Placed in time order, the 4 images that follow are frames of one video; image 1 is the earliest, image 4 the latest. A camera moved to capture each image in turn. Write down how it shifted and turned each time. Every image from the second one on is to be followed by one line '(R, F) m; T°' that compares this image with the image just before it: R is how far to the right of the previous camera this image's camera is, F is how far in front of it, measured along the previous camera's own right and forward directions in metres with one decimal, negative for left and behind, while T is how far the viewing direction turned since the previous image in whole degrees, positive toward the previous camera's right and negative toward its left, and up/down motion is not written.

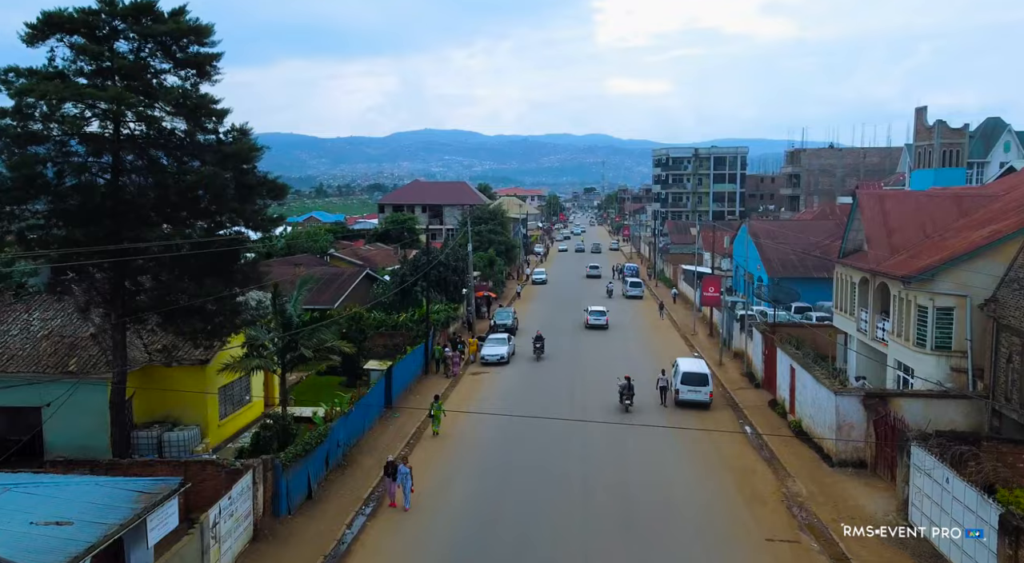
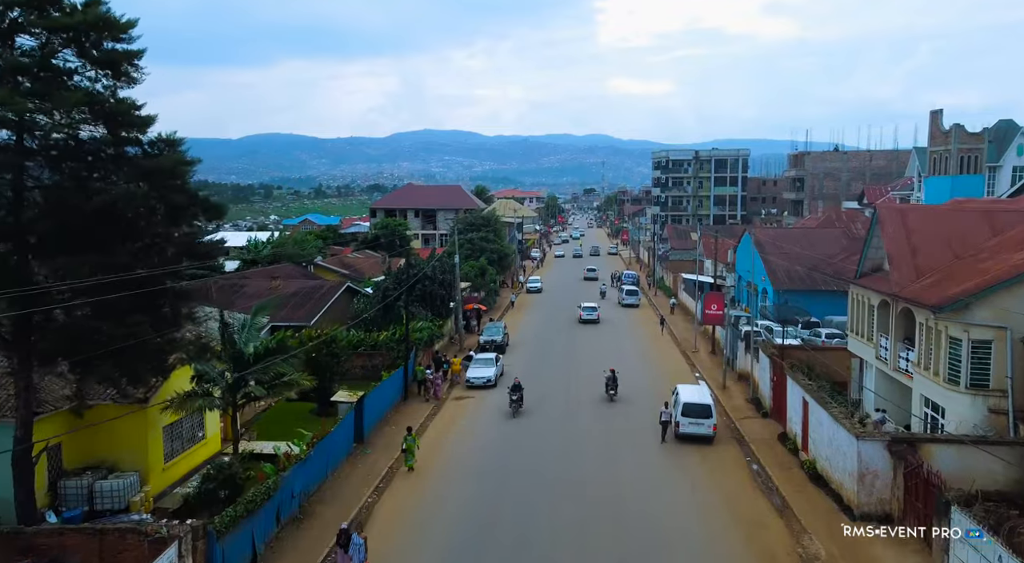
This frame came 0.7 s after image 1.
(+0.4, +2.0) m; 0°
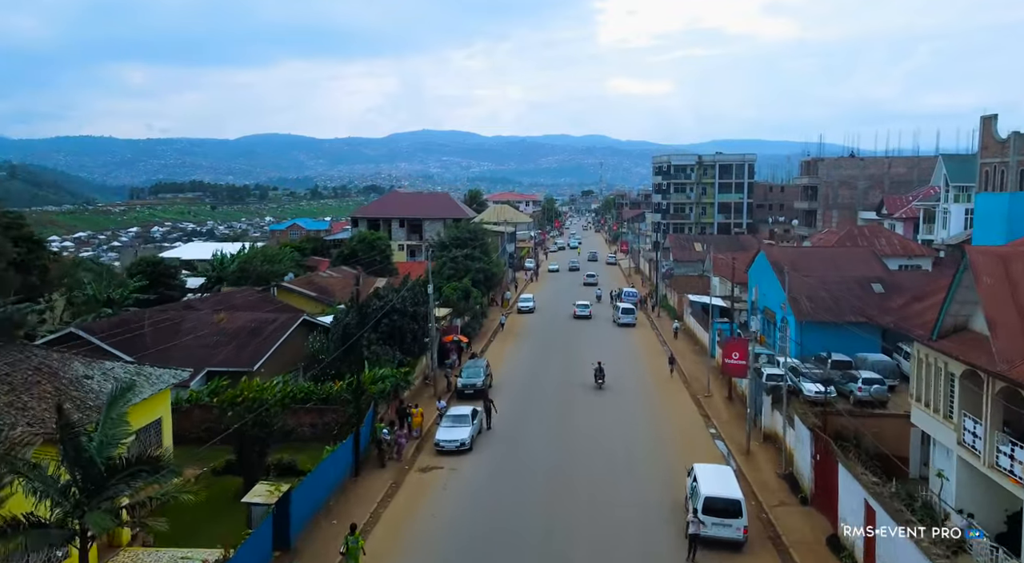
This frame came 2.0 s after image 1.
(+0.6, +4.6) m; 0°
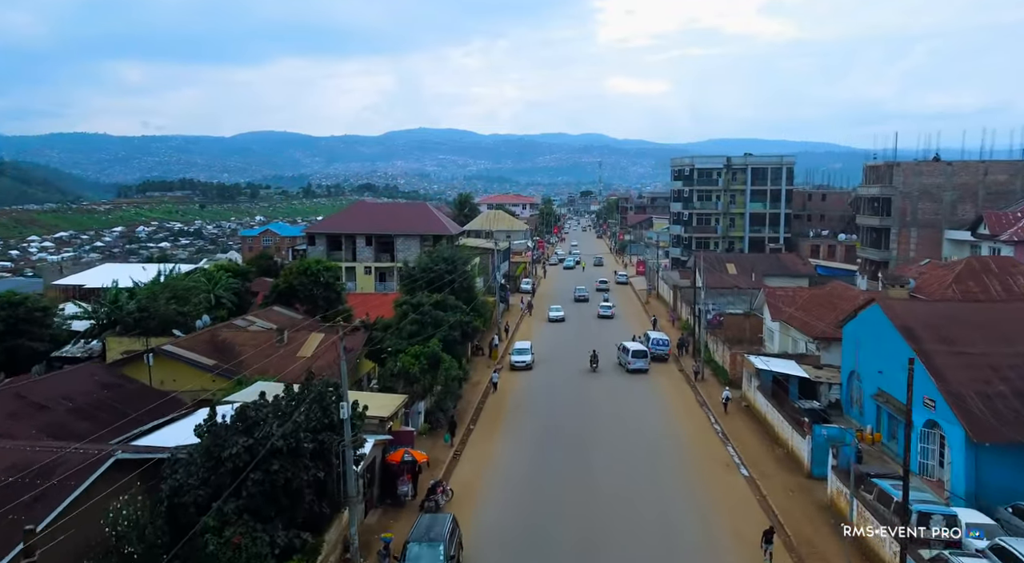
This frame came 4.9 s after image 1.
(+0.3, +12.5) m; 0°
